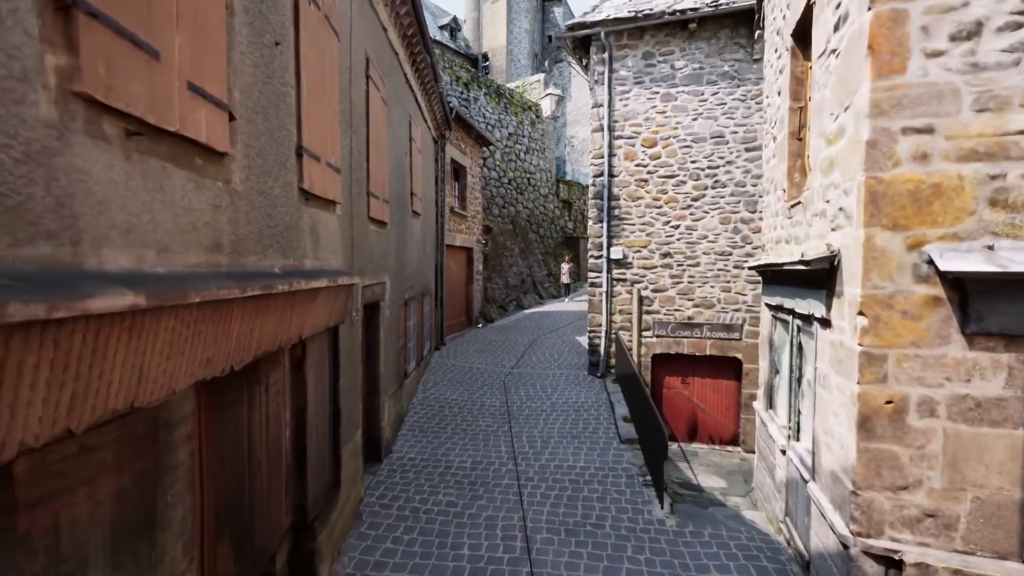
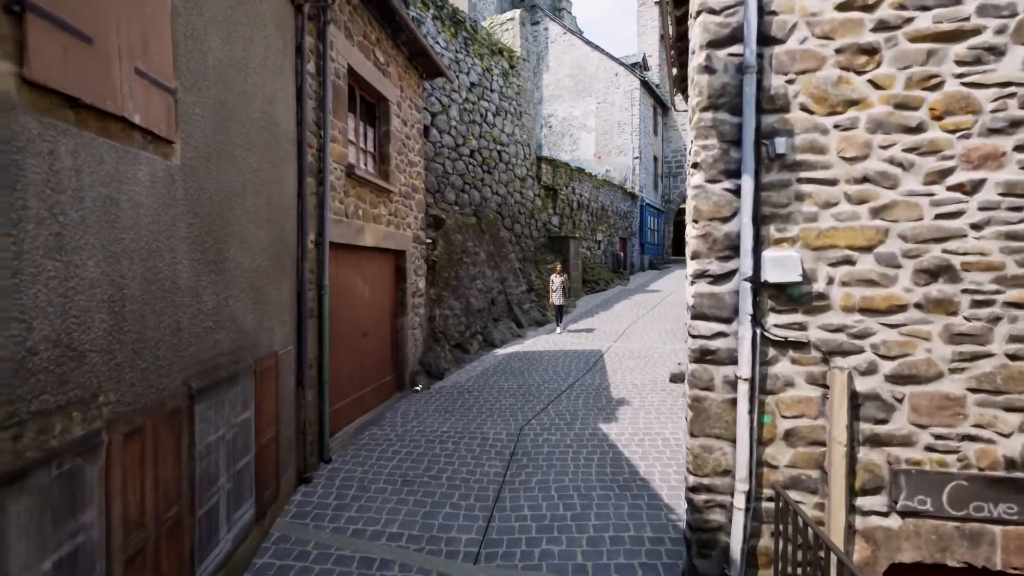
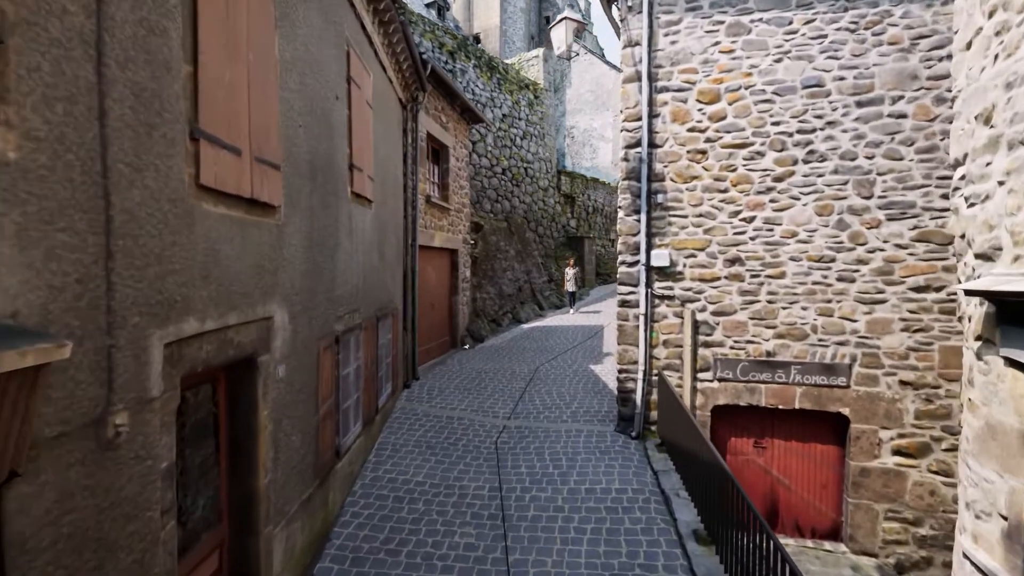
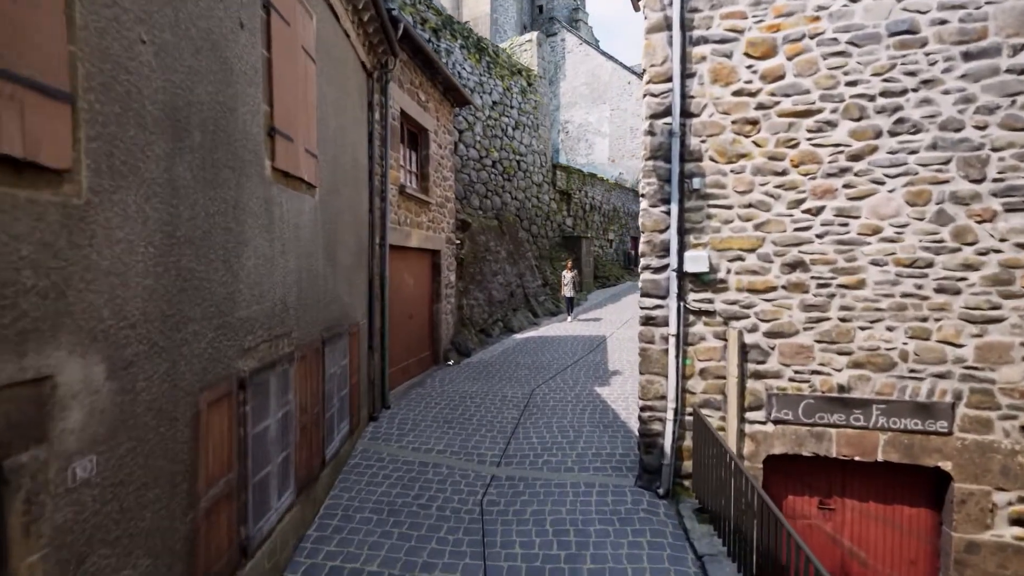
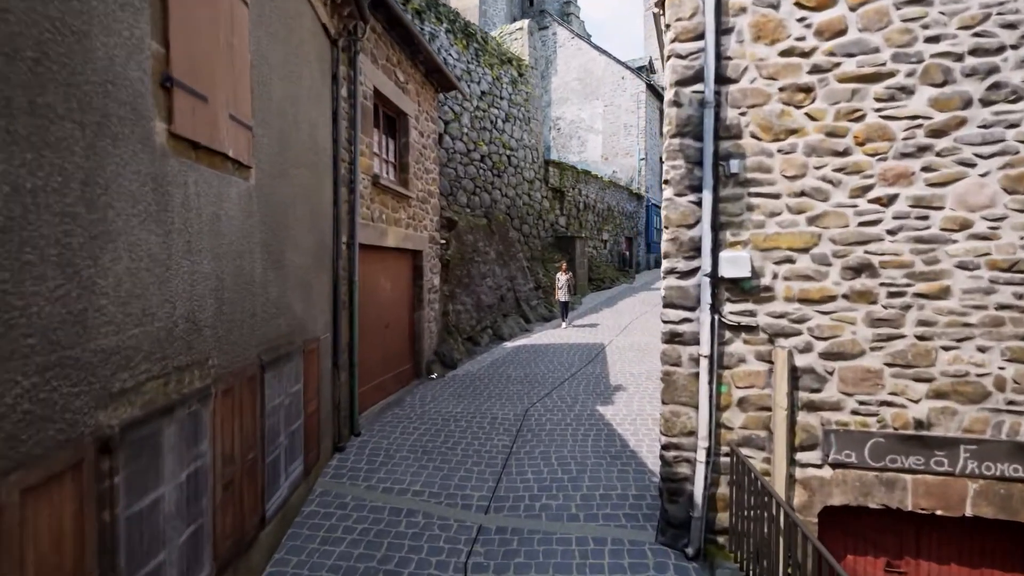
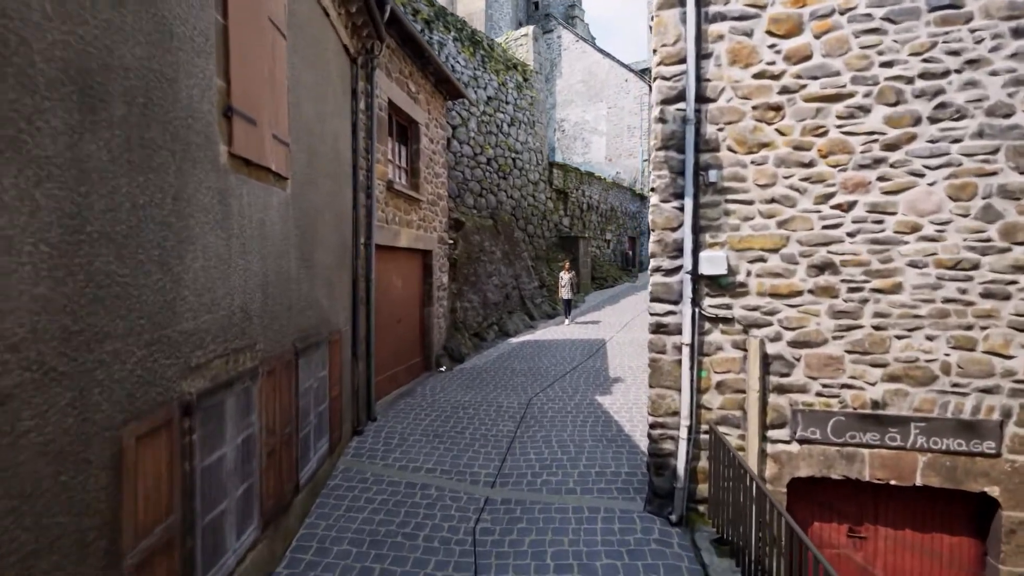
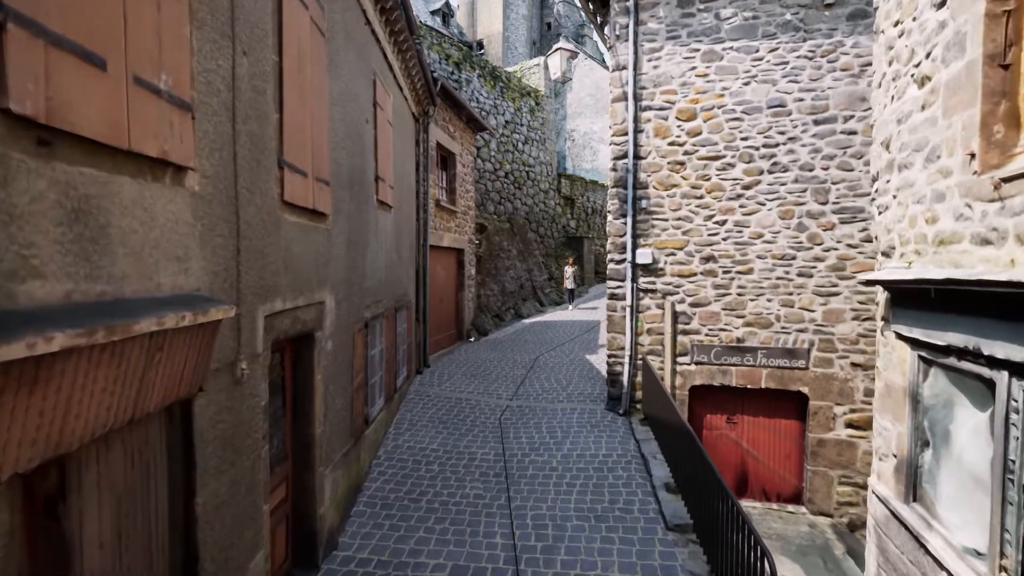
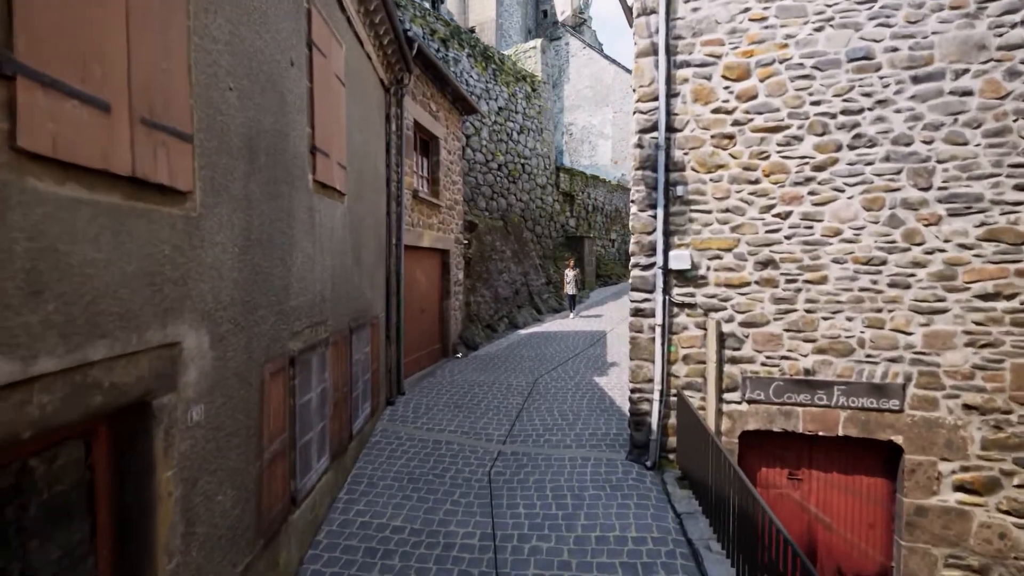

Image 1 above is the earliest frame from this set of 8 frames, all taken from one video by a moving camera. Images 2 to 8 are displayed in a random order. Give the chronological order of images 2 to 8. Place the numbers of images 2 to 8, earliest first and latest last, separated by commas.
7, 3, 8, 4, 6, 5, 2
